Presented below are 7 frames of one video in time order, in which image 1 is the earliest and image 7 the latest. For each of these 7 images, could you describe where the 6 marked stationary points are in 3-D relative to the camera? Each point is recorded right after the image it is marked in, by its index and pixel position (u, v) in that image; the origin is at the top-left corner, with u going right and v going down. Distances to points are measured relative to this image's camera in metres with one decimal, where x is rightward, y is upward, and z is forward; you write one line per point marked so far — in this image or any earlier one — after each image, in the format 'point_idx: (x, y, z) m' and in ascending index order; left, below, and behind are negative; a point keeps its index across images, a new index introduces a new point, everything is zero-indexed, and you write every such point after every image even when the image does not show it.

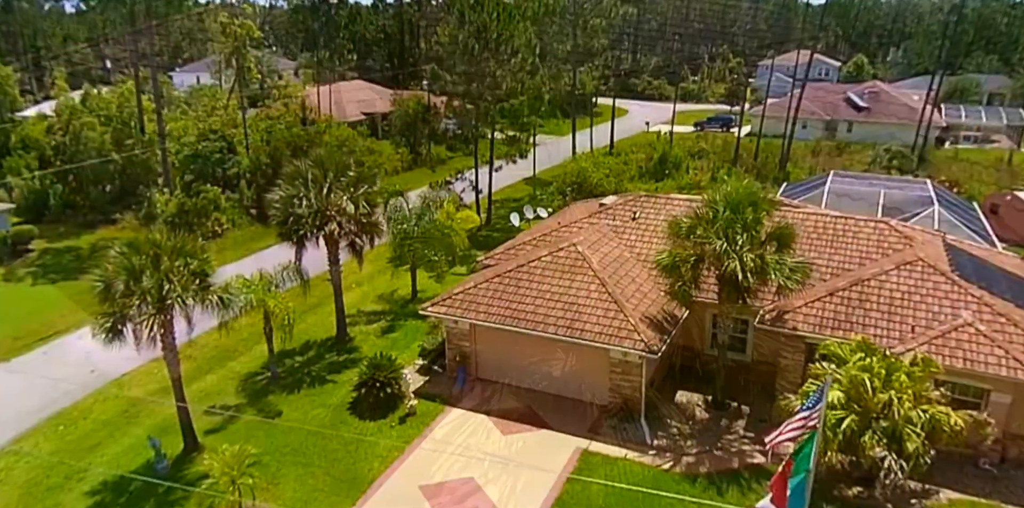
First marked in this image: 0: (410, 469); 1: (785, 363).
0: (-2.4, -4.9, +16.6) m
1: (+6.9, -2.8, +18.2) m
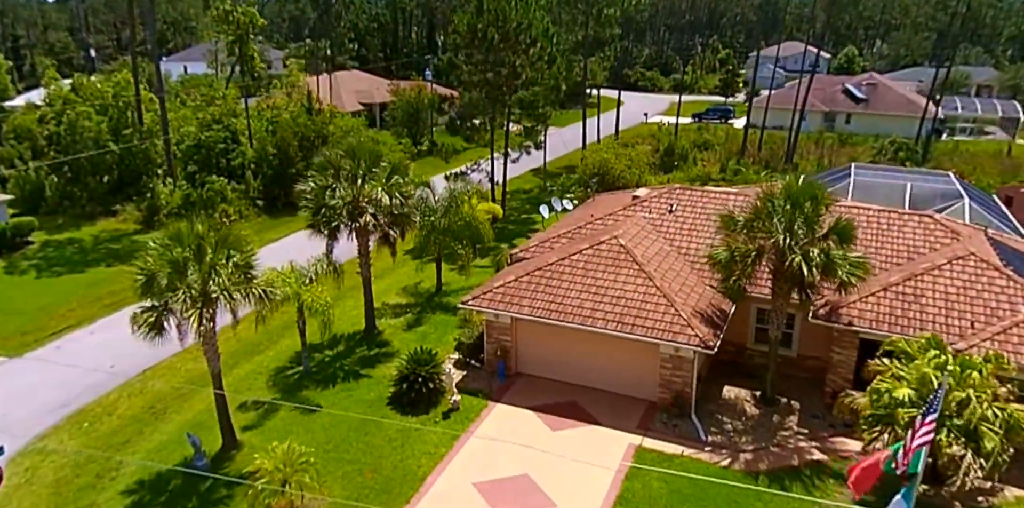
0: (-1.1, -4.8, +16.1) m
1: (+8.1, -2.6, +17.9) m
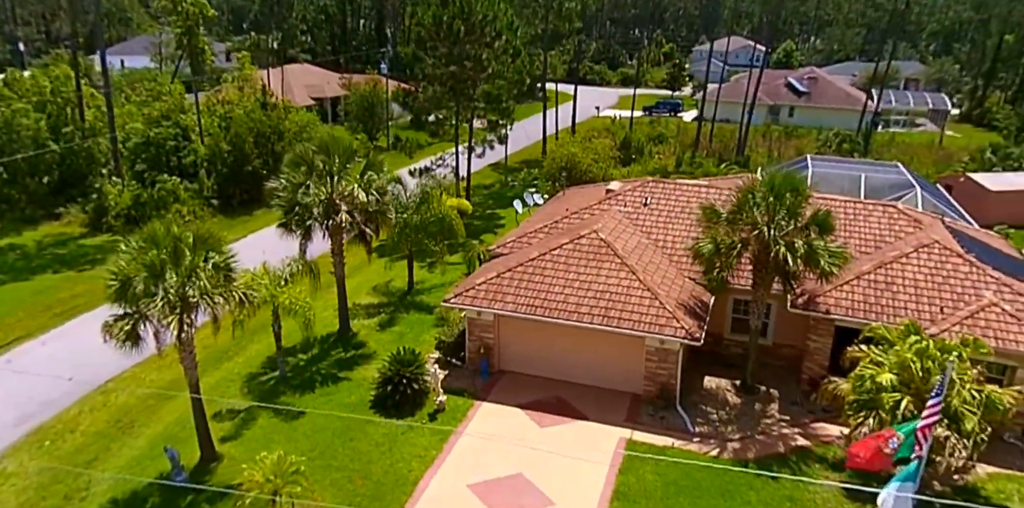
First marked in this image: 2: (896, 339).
0: (-1.3, -4.7, +15.9) m
1: (+7.7, -2.3, +18.4) m
2: (+8.5, -1.9, +15.9) m
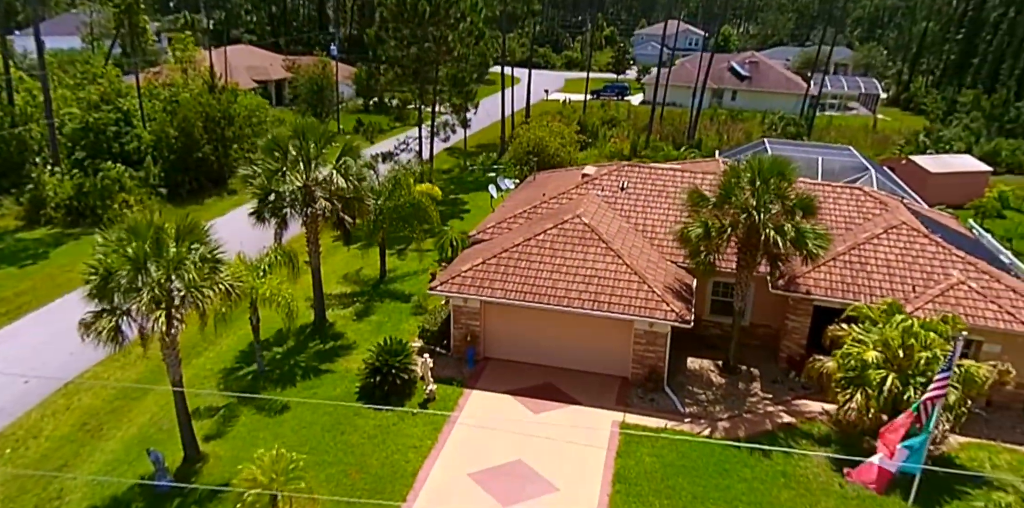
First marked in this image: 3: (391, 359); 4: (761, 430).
0: (-1.3, -4.5, +15.8) m
1: (+7.4, -1.9, +18.9) m
2: (+8.4, -1.5, +16.5) m
3: (-3.0, -2.6, +18.0) m
4: (+5.9, -4.1, +16.9) m
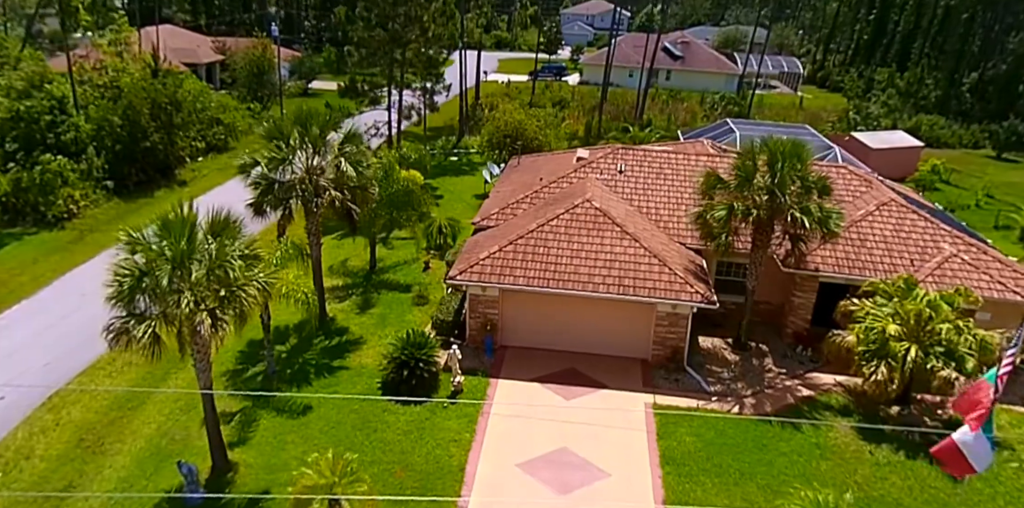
0: (-0.4, -4.3, +15.6) m
1: (+7.9, -1.3, +19.6) m
2: (+9.2, -0.9, +17.3) m
3: (-2.4, -2.4, +17.6) m
4: (+6.6, -3.7, +17.5) m
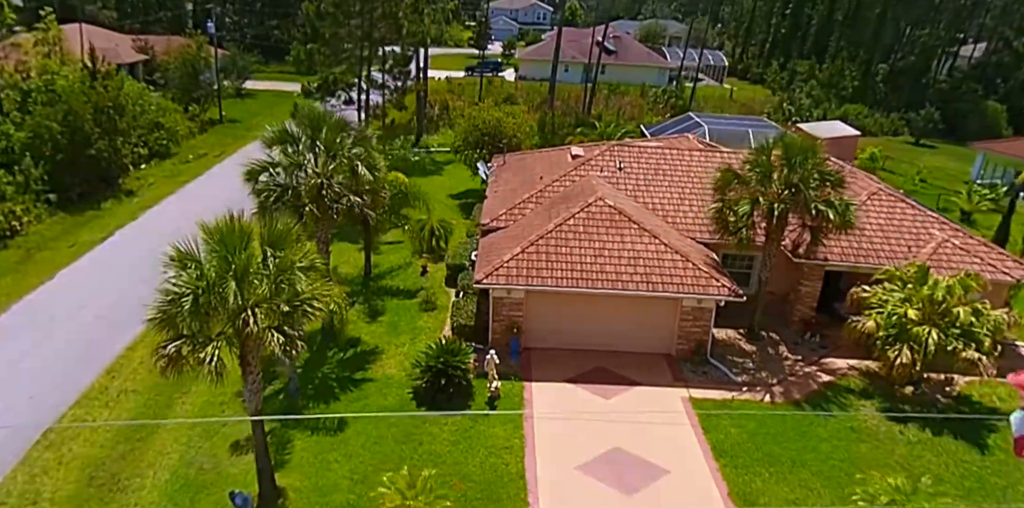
0: (+0.8, -4.3, +15.5) m
1: (+8.5, -1.0, +20.4) m
2: (+9.9, -0.6, +18.2) m
3: (-1.5, -2.6, +17.3) m
4: (+7.5, -3.4, +18.1) m
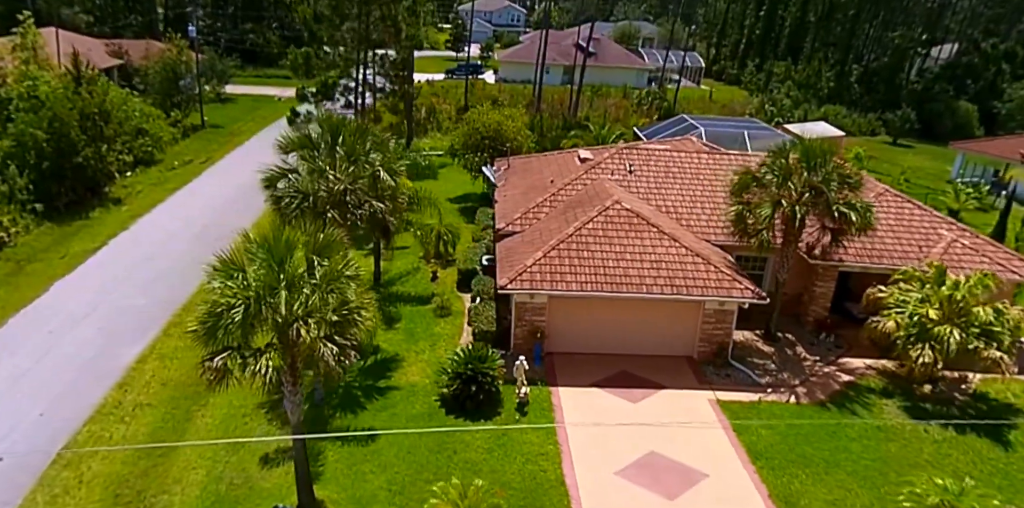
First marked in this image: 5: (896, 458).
0: (+1.6, -4.4, +15.4) m
1: (+9.0, -1.0, +20.6) m
2: (+10.6, -0.6, +18.5) m
3: (-0.8, -2.7, +17.1) m
4: (+8.2, -3.5, +18.3) m
5: (+8.4, -4.4, +15.7) m
